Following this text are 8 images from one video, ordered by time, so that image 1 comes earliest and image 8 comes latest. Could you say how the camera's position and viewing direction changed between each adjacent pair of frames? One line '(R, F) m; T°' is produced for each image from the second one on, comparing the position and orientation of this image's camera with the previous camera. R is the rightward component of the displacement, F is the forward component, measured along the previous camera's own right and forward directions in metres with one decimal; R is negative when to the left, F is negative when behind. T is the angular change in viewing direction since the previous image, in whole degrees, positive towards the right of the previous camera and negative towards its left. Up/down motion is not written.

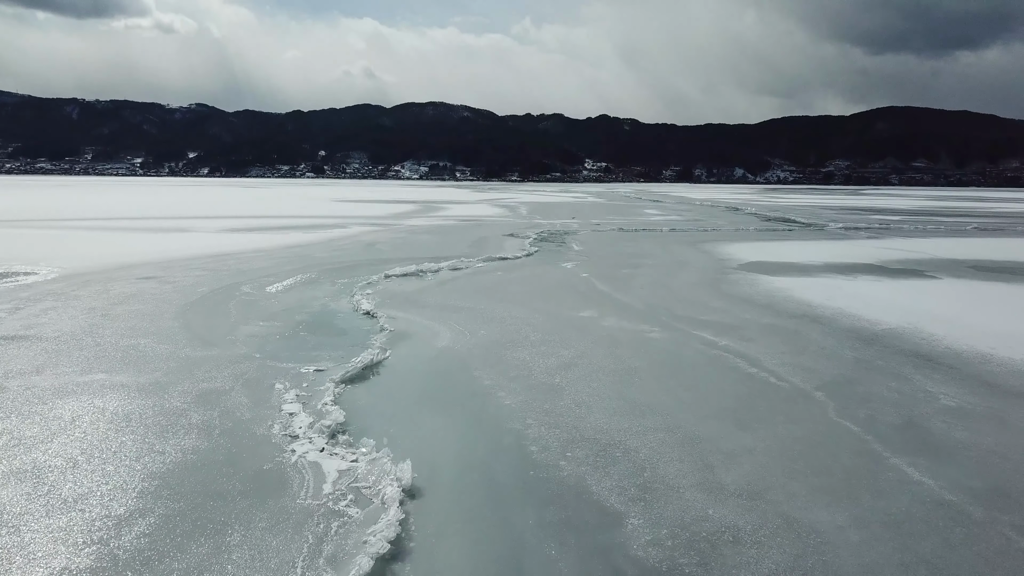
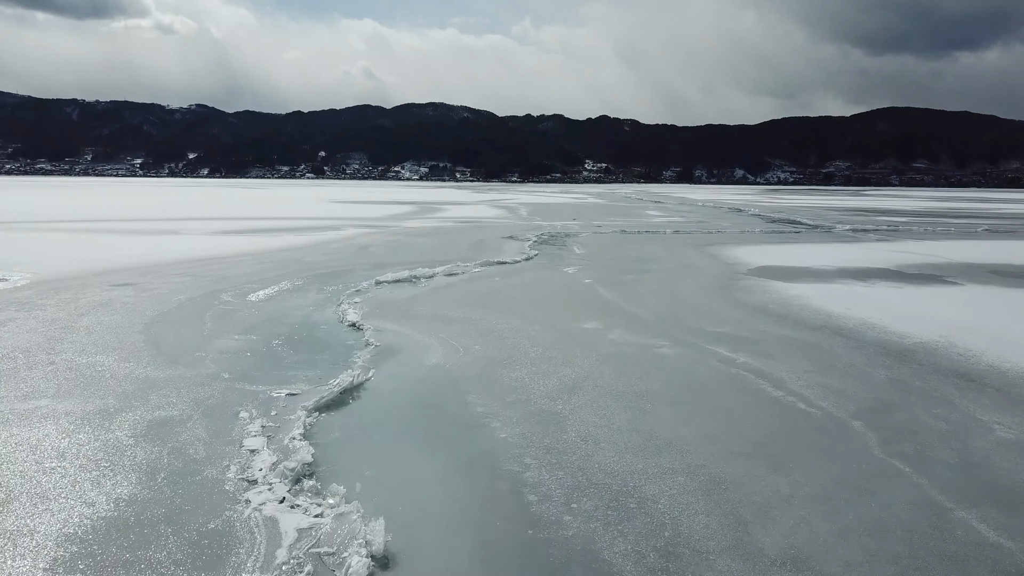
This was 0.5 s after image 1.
(0.0, +0.7) m; 0°
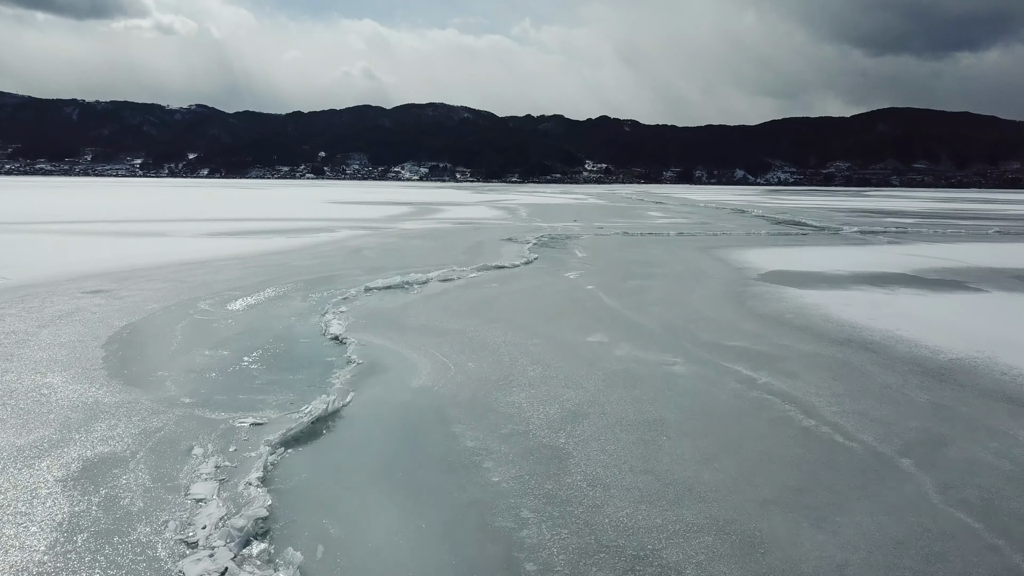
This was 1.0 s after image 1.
(0.0, +0.7) m; 0°
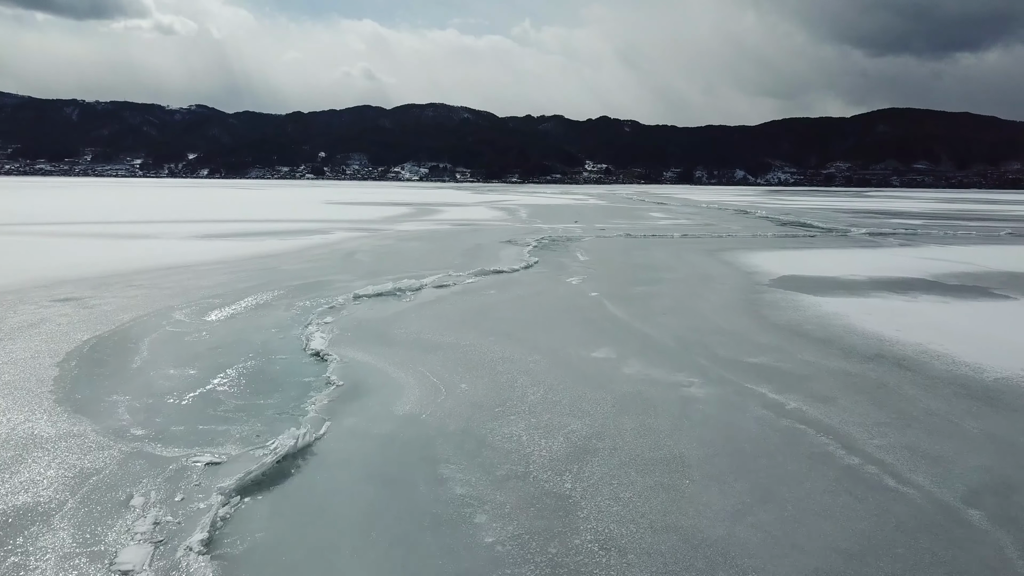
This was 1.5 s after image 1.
(0.0, +0.7) m; 0°
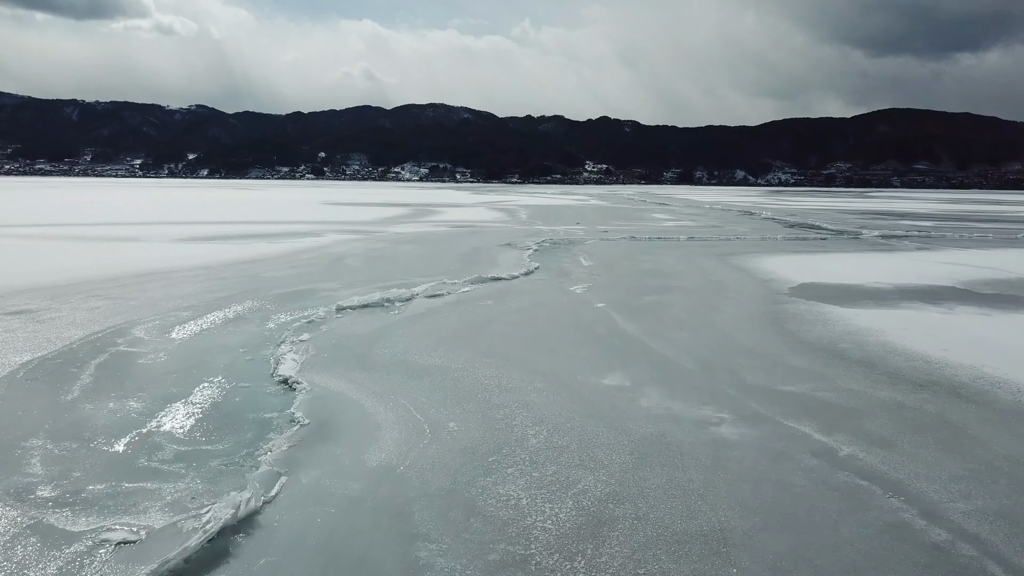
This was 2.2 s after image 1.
(0.0, +0.9) m; 0°
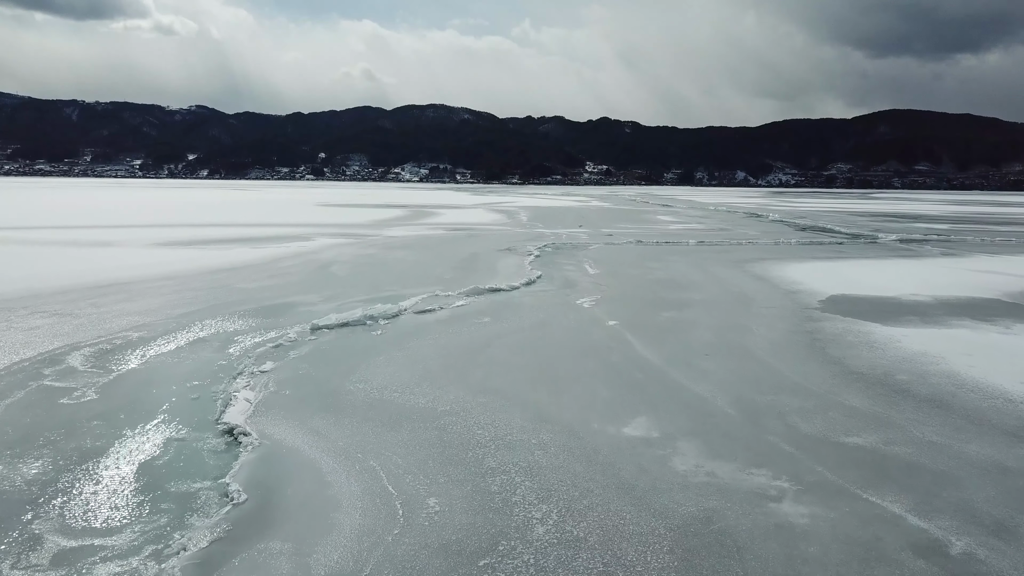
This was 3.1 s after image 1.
(0.0, +1.2) m; 0°
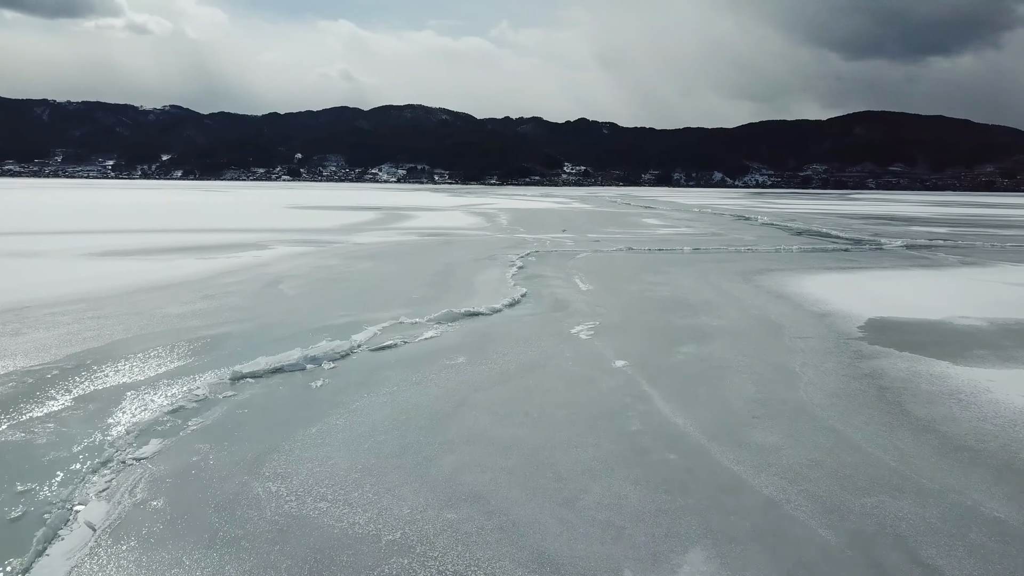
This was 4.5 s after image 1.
(0.0, +1.8) m; +2°
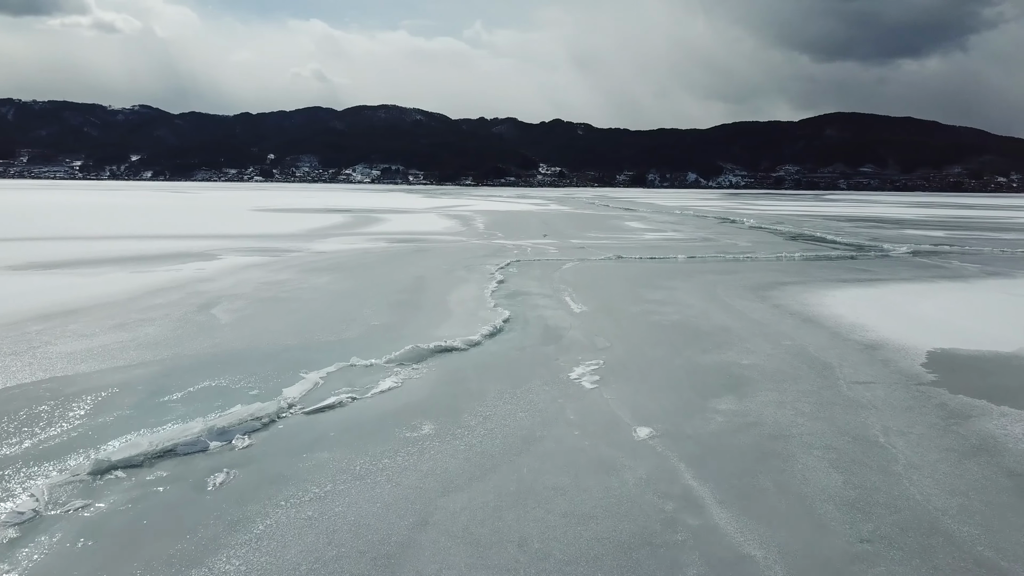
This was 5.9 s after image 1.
(-0.1, +1.9) m; +2°
